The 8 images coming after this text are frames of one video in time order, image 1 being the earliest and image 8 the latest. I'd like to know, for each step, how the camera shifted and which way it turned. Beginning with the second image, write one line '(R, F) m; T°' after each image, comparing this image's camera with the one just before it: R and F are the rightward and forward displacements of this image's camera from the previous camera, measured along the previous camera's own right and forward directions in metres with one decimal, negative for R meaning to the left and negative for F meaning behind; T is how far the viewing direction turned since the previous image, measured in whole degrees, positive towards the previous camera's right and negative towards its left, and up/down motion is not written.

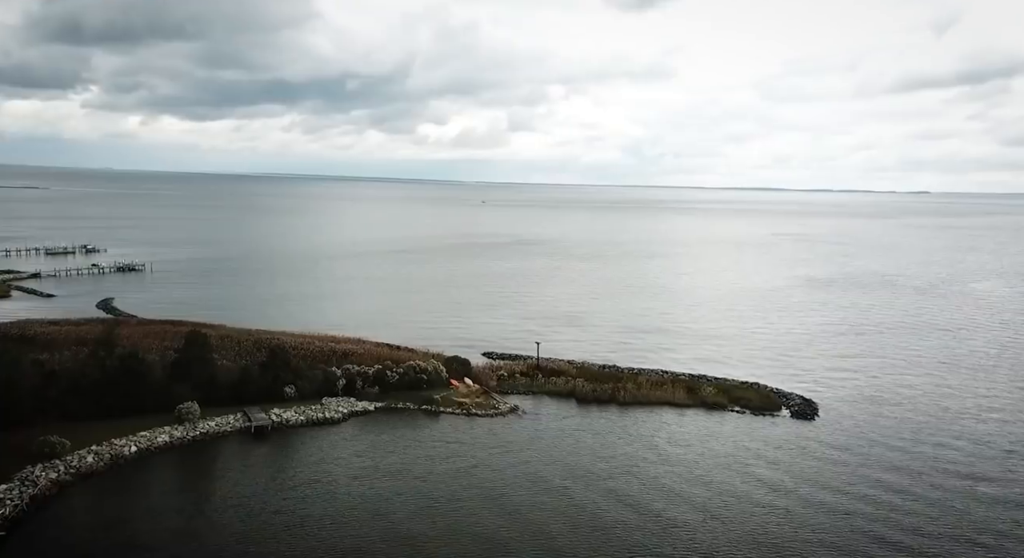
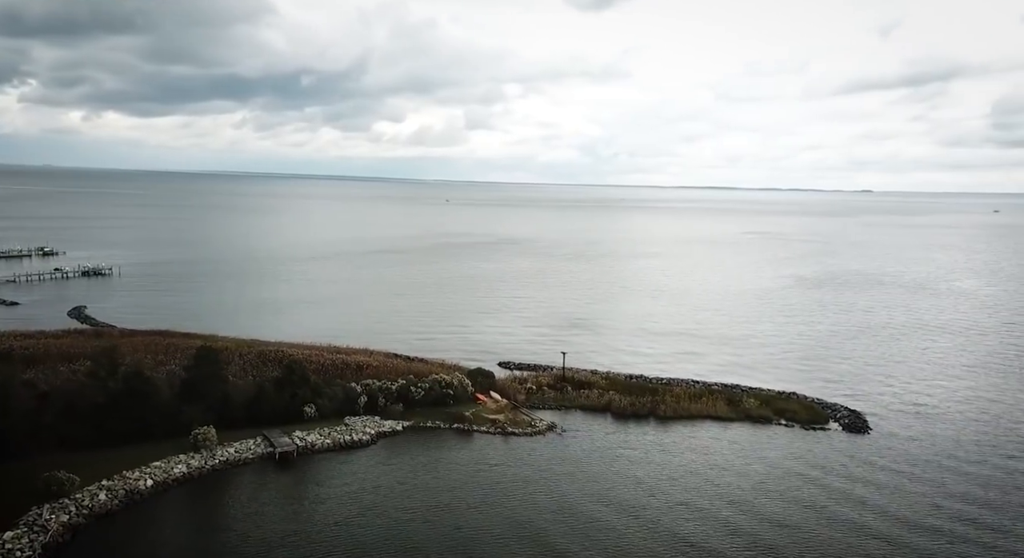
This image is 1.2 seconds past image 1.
(-2.8, +2.0) m; +3°
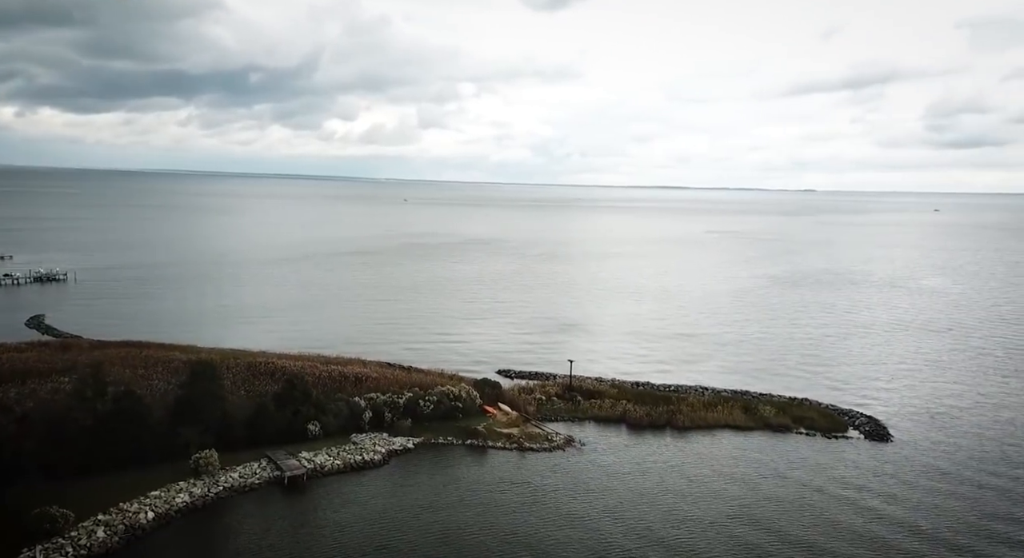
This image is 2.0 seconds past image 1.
(-2.1, +1.4) m; +3°
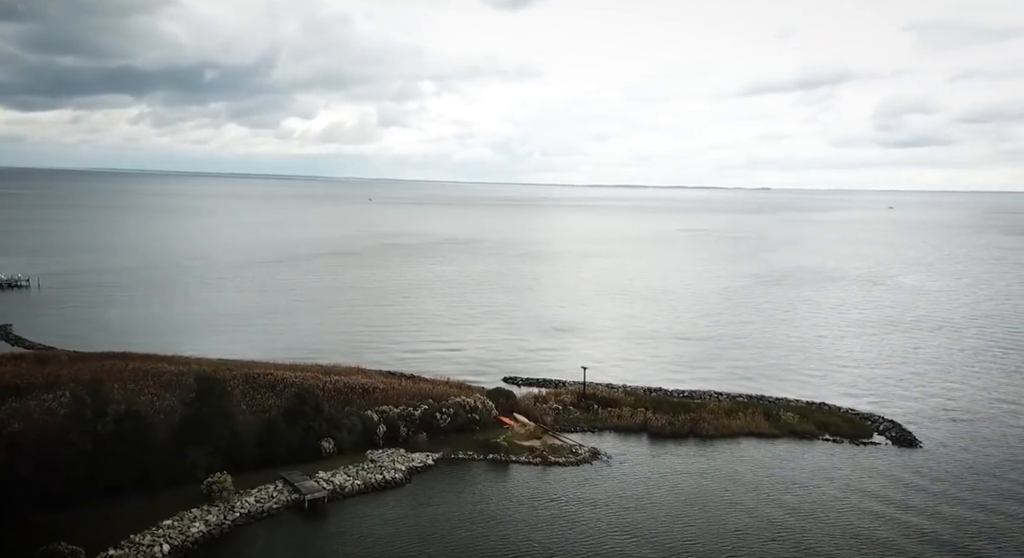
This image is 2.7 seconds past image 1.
(-1.9, +1.2) m; +3°
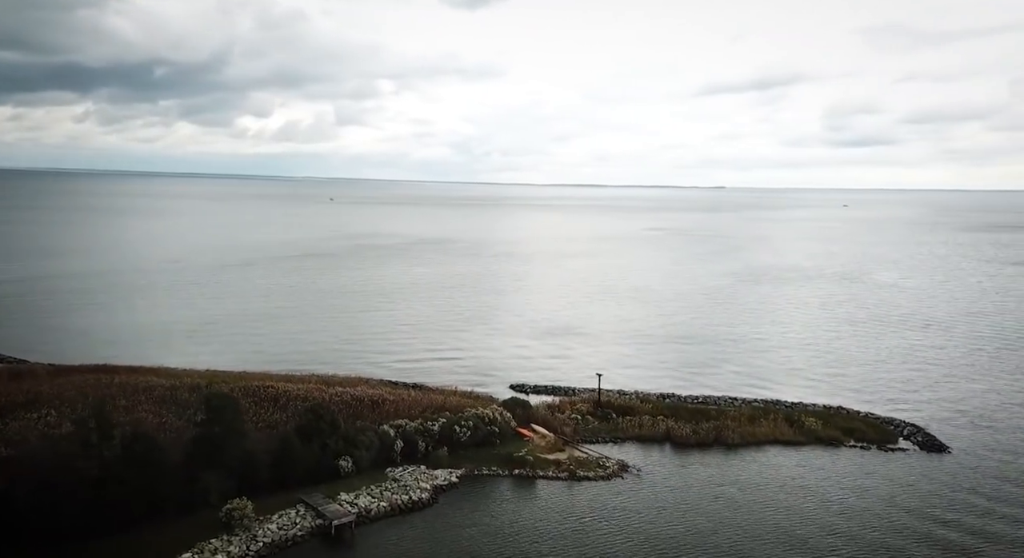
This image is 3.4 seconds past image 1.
(-2.0, +1.2) m; +3°
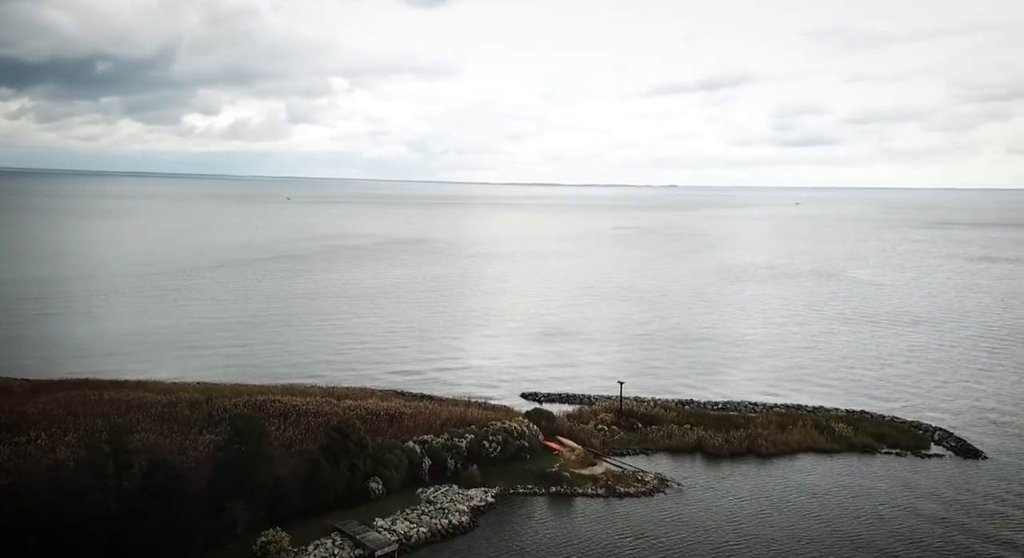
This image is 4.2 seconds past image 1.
(-2.3, +1.3) m; +3°
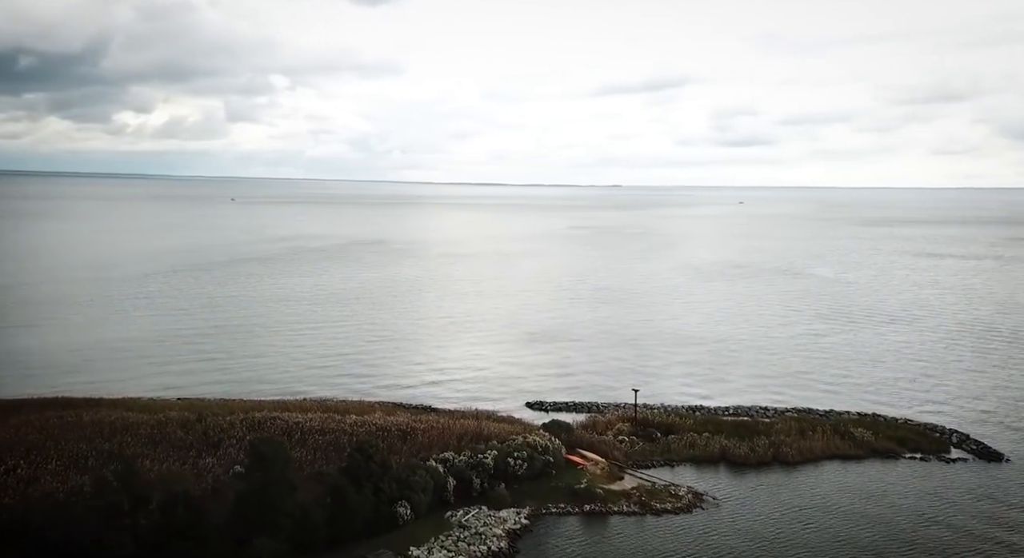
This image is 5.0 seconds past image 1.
(-2.2, +1.3) m; +4°
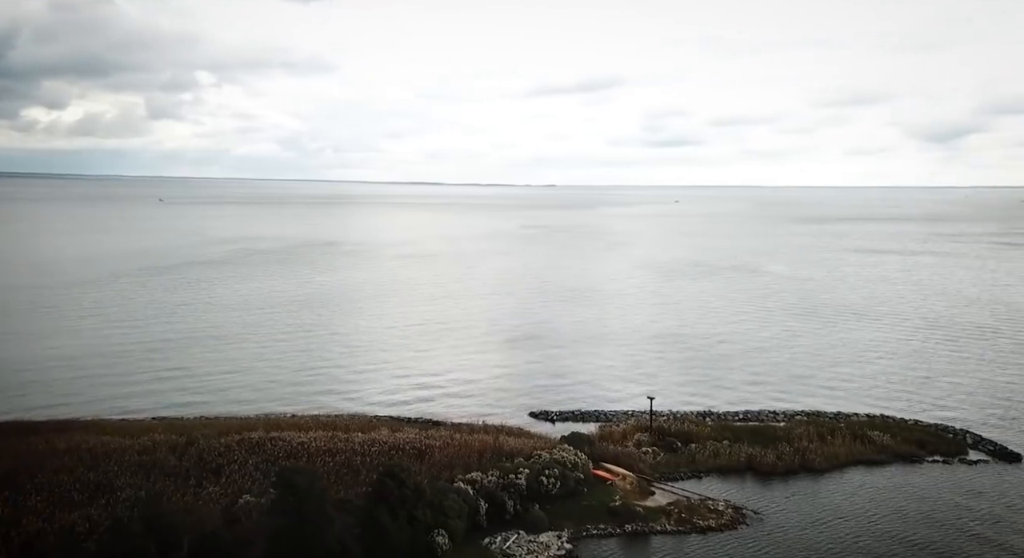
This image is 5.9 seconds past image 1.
(-2.5, +1.5) m; +5°
